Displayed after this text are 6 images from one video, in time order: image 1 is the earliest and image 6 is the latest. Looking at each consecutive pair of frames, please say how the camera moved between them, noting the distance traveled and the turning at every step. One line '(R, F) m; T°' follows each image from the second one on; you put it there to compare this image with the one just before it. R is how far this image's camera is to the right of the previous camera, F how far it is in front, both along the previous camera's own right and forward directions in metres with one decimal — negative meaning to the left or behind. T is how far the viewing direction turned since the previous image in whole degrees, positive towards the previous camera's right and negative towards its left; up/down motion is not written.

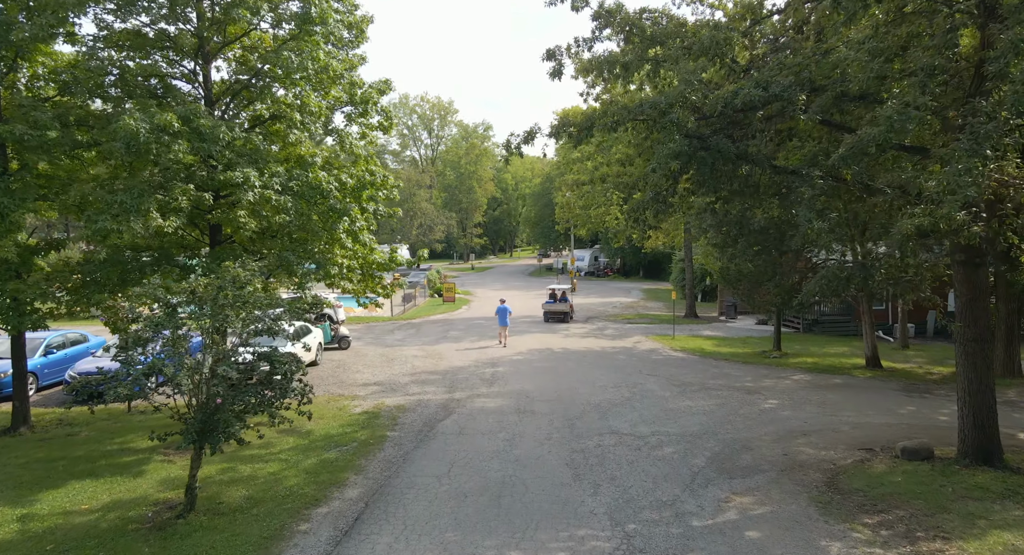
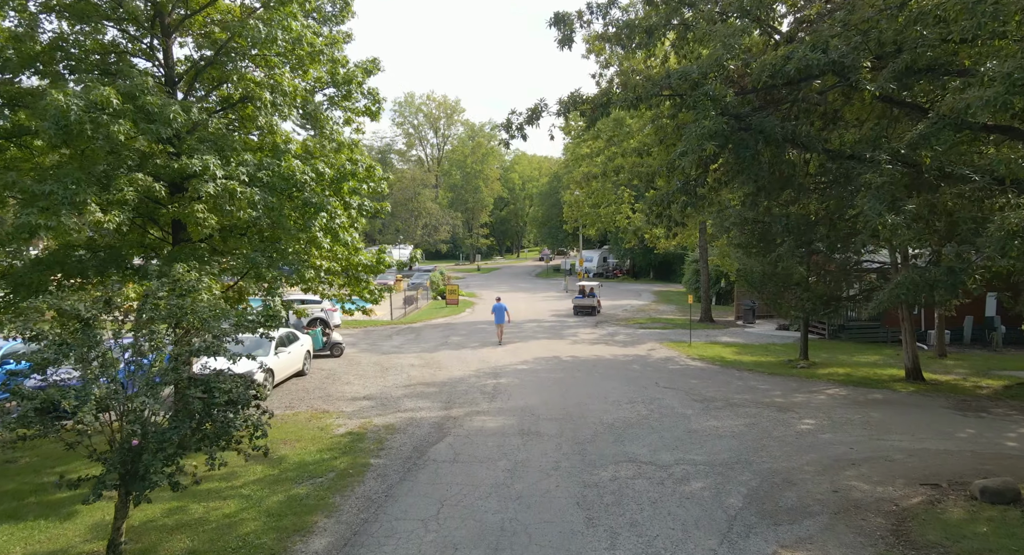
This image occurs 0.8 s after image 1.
(+0.1, +1.7) m; -1°
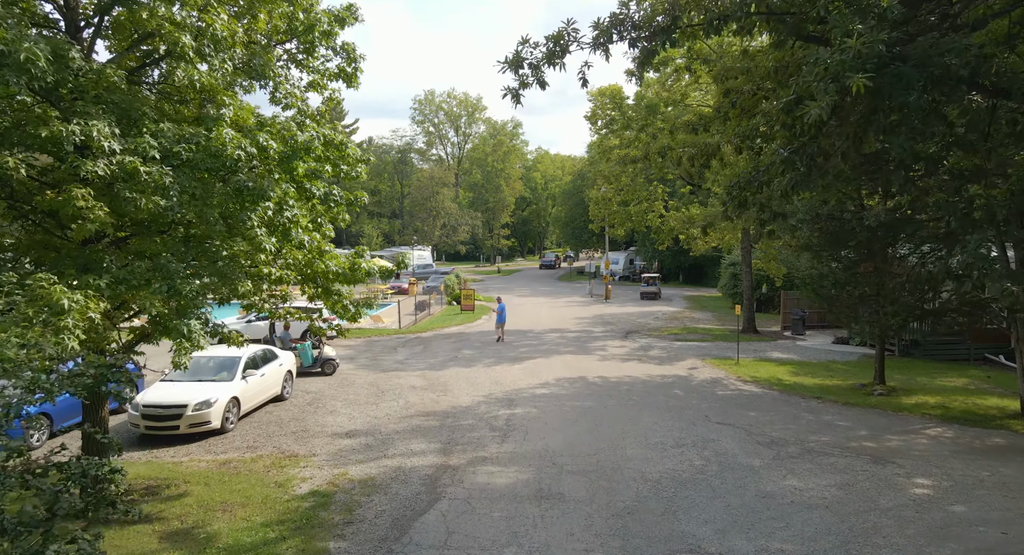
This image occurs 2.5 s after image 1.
(+0.1, +3.2) m; -2°
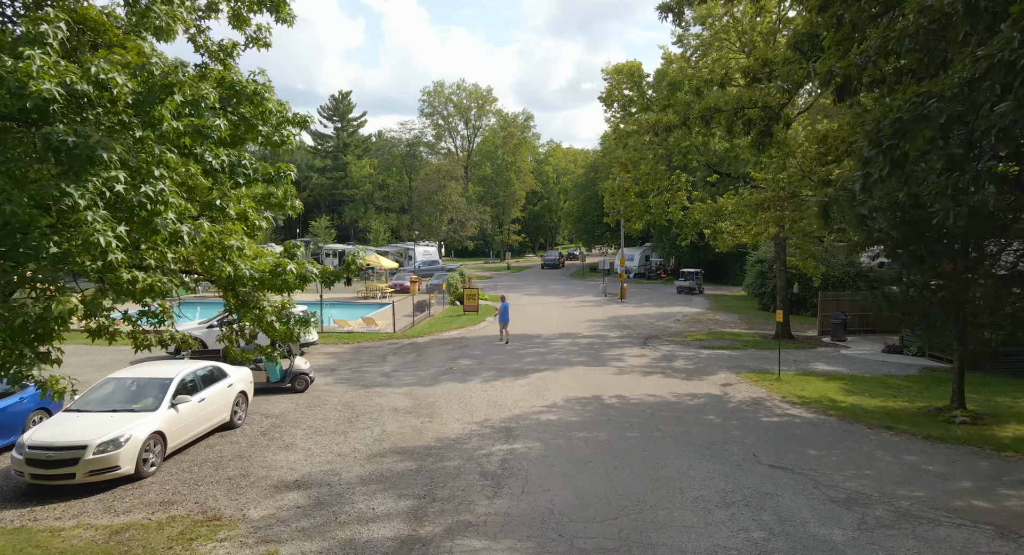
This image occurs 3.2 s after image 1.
(+0.2, +3.0) m; -1°
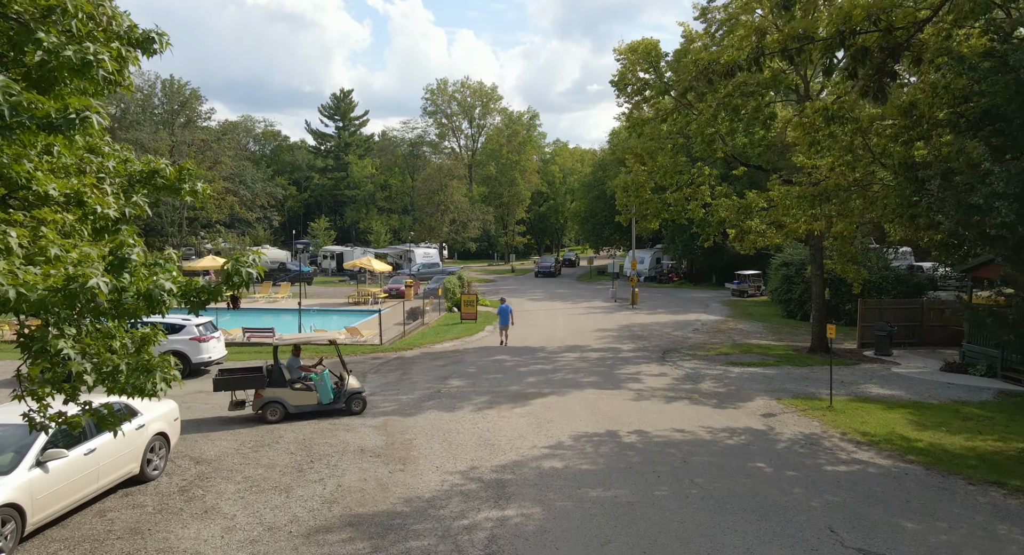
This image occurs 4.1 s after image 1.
(+0.2, +3.0) m; 0°
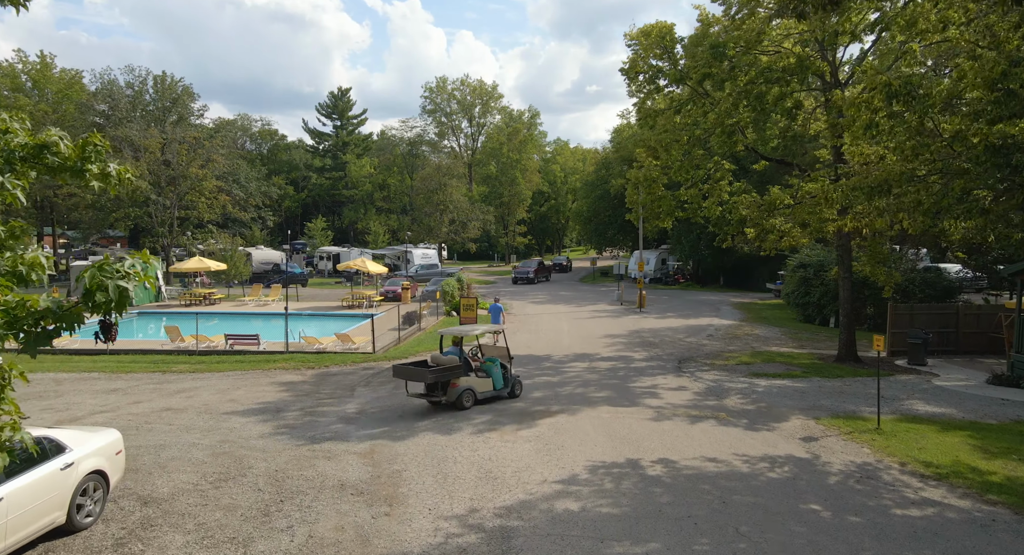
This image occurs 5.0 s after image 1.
(-0.1, +1.8) m; 0°
